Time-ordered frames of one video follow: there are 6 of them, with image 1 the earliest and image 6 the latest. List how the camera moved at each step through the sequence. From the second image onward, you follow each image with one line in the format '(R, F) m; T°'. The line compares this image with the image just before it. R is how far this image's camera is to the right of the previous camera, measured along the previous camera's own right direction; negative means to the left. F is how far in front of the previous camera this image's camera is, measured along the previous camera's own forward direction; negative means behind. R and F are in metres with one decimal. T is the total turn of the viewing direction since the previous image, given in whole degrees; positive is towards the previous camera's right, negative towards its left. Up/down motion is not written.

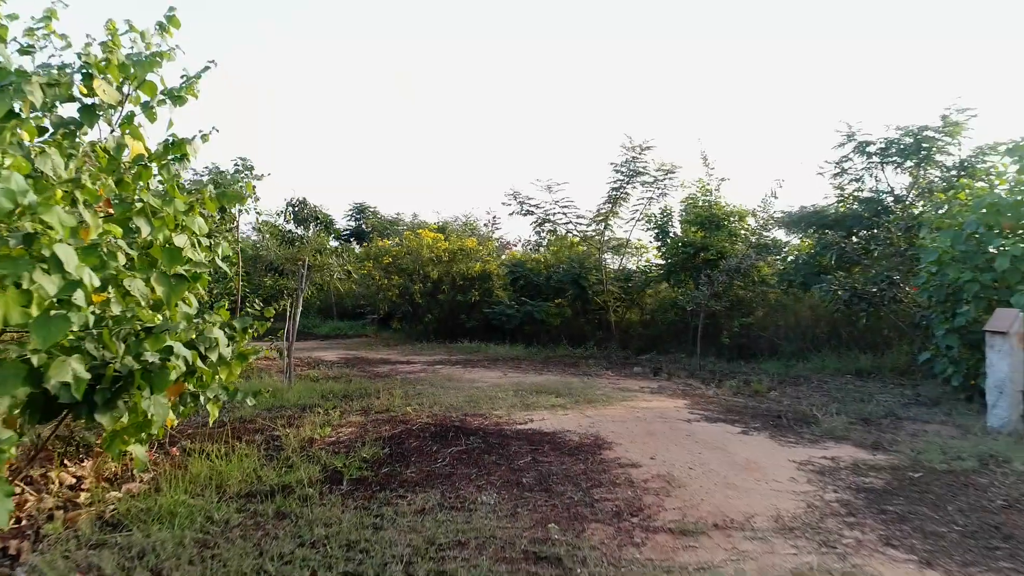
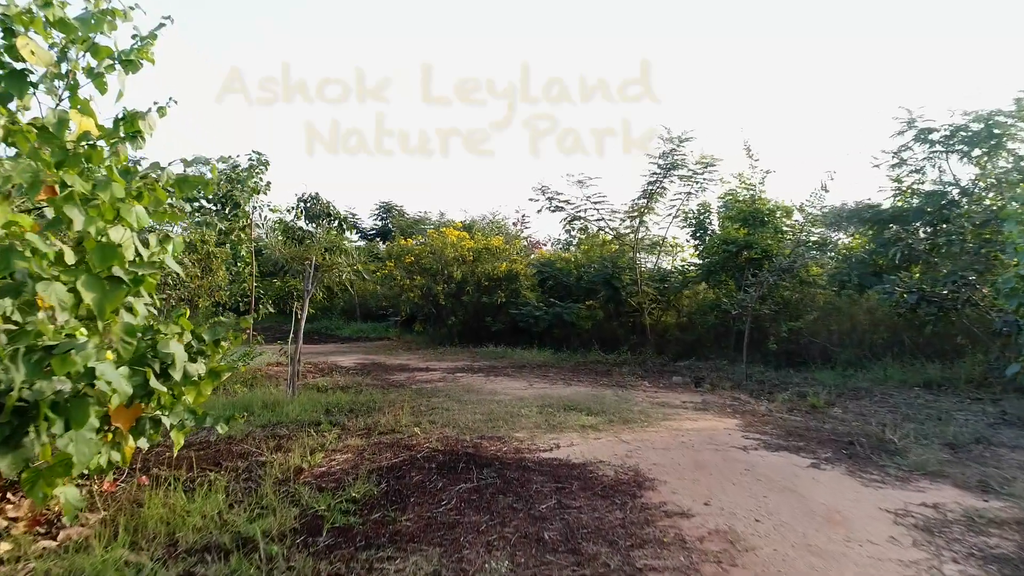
(0.0, +0.7) m; -2°
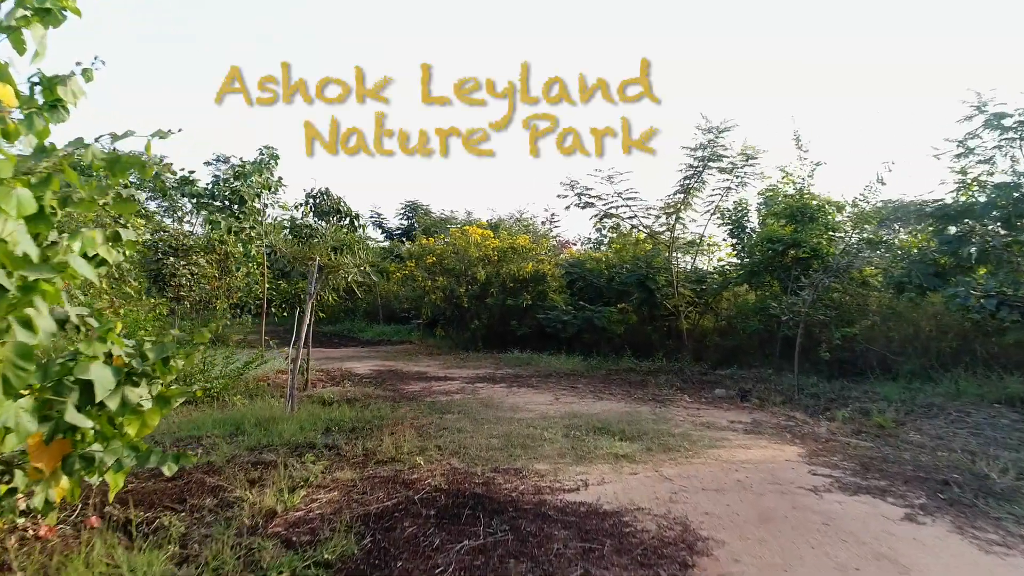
(+0.1, +0.7) m; -2°
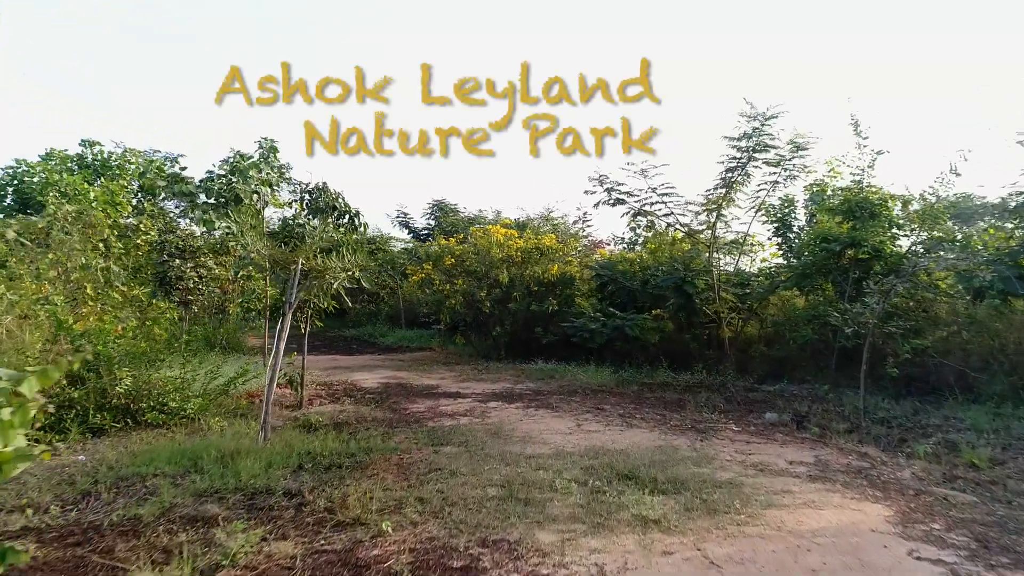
(+0.2, +0.9) m; -3°
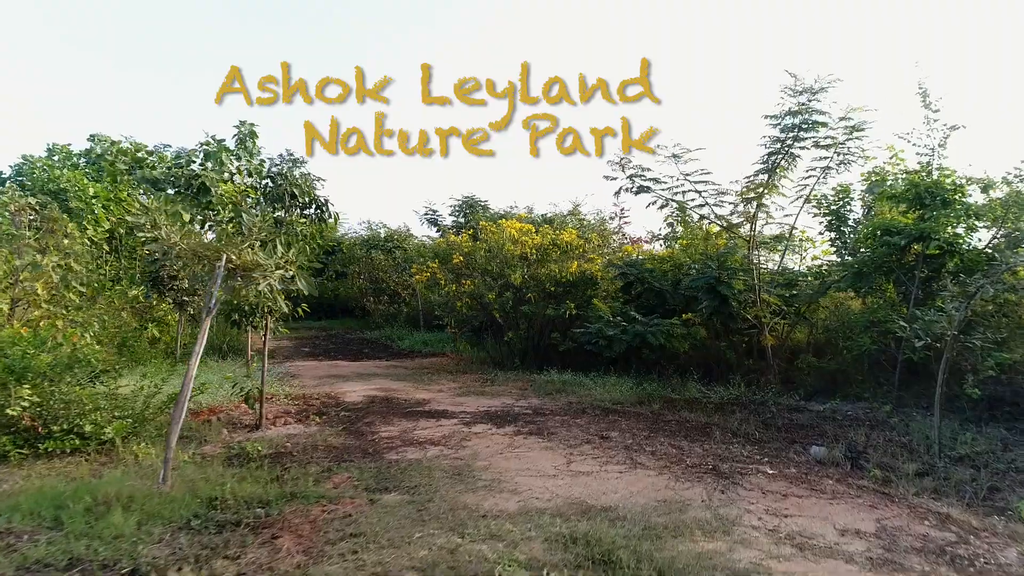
(+0.5, +1.1) m; -4°
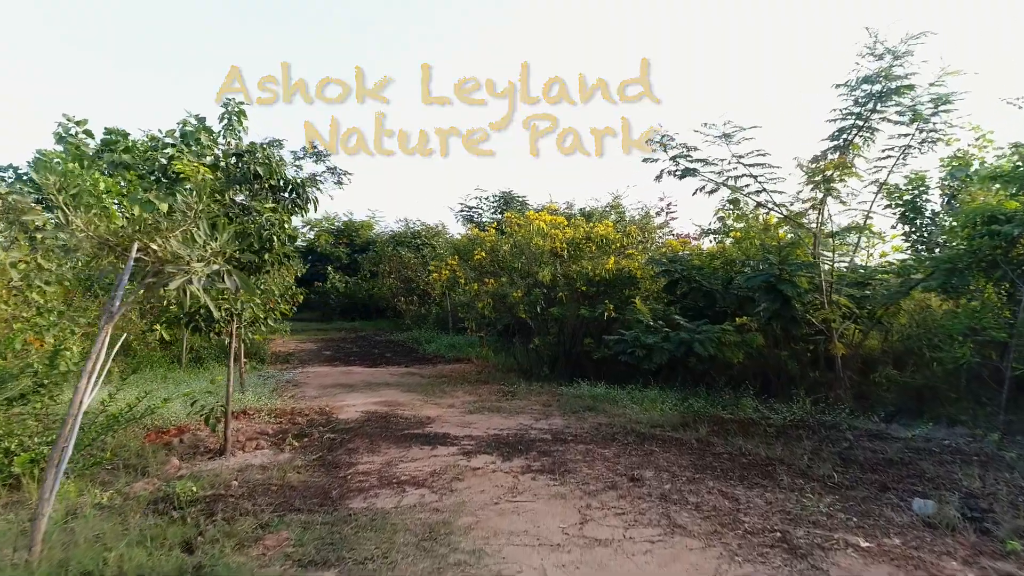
(+0.2, +1.1) m; -4°
